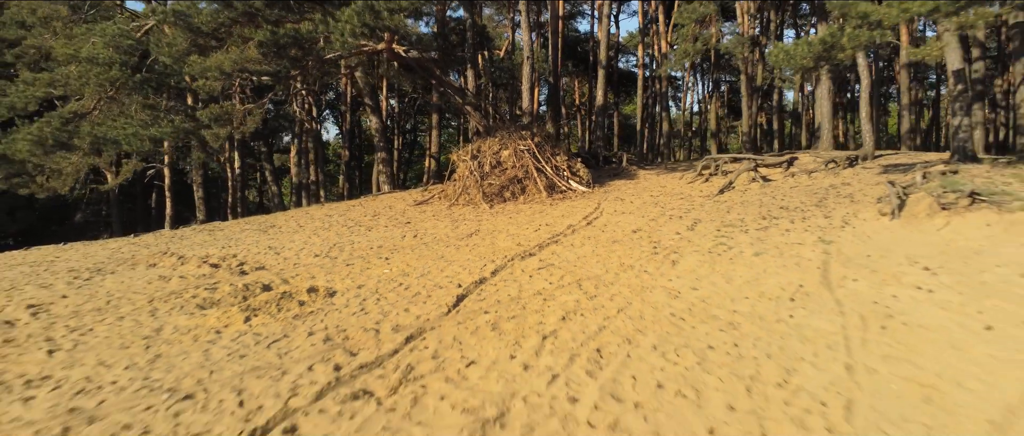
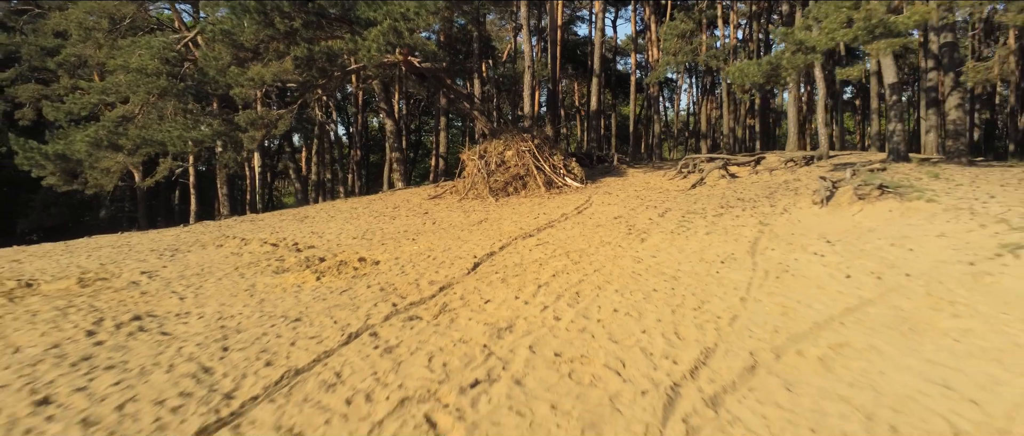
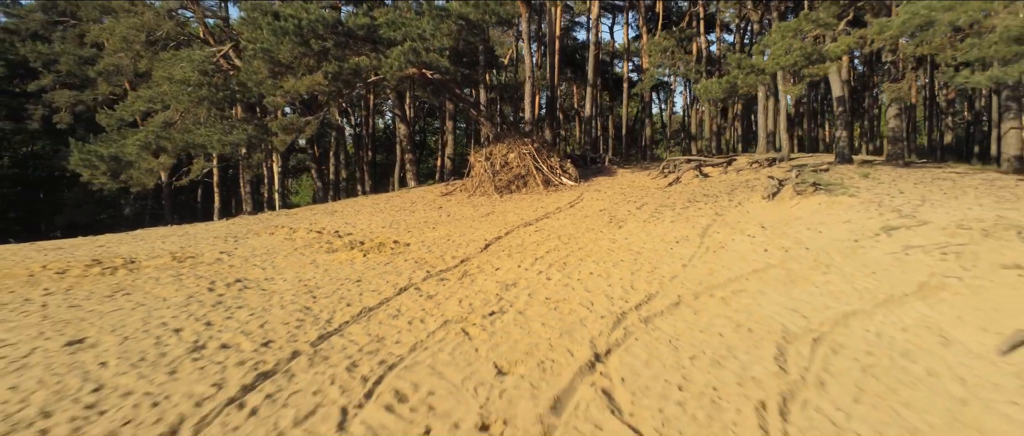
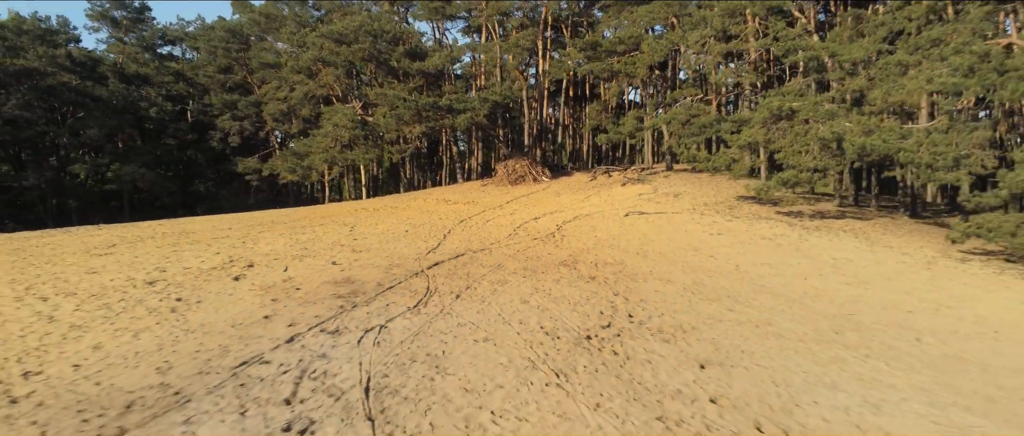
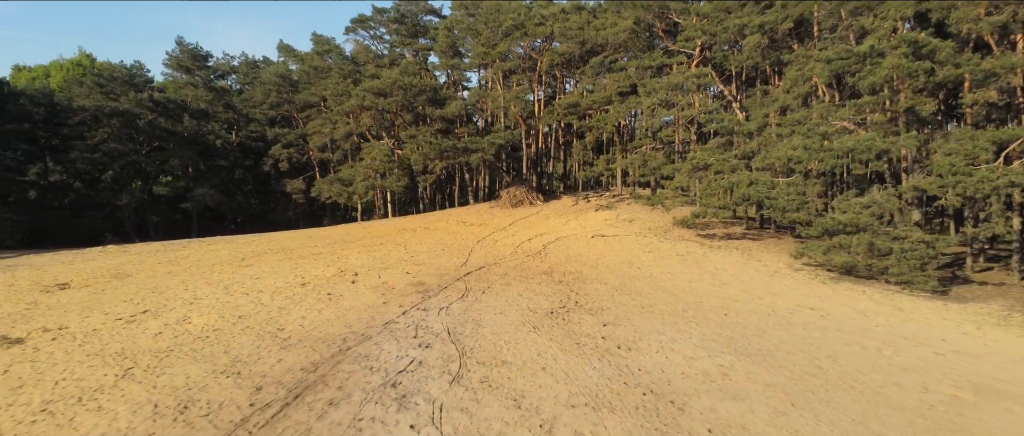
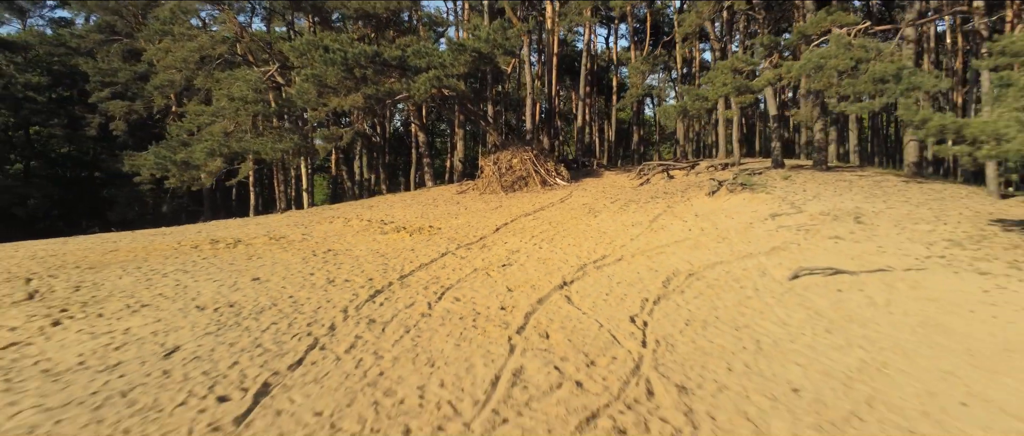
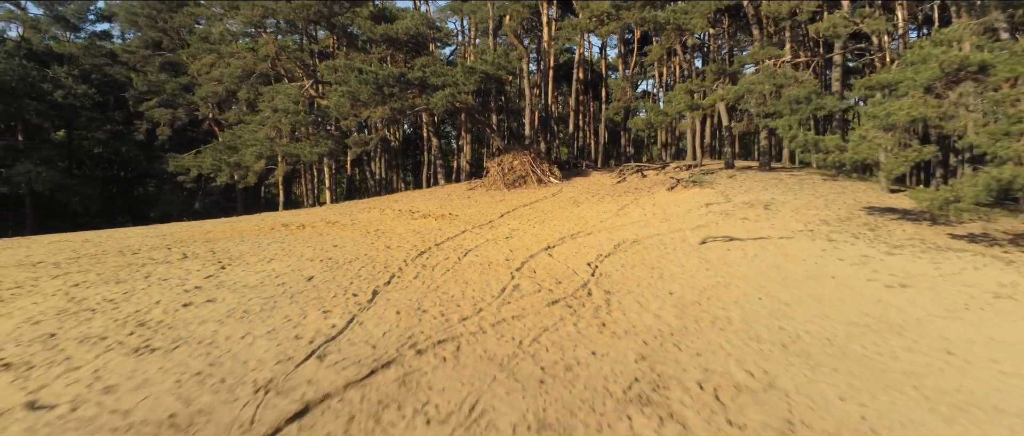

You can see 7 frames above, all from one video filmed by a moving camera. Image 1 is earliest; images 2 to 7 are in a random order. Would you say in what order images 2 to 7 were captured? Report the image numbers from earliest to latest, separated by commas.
2, 3, 6, 7, 4, 5
